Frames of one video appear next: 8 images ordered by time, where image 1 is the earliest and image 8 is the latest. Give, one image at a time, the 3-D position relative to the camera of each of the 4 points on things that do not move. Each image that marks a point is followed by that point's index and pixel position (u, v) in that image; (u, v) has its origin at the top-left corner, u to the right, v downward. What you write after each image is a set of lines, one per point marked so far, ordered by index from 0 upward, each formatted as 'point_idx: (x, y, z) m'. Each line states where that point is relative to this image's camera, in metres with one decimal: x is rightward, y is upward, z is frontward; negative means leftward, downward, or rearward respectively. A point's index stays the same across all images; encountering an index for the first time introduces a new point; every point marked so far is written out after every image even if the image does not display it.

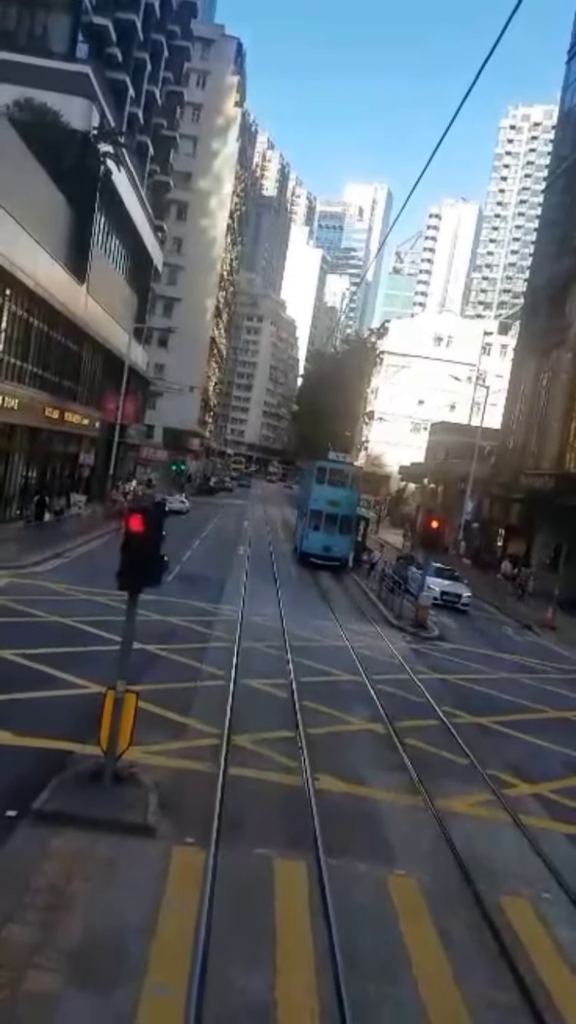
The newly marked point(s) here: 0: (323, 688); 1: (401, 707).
0: (+0.8, -4.0, +17.9) m
1: (+2.5, -4.4, +17.3) m
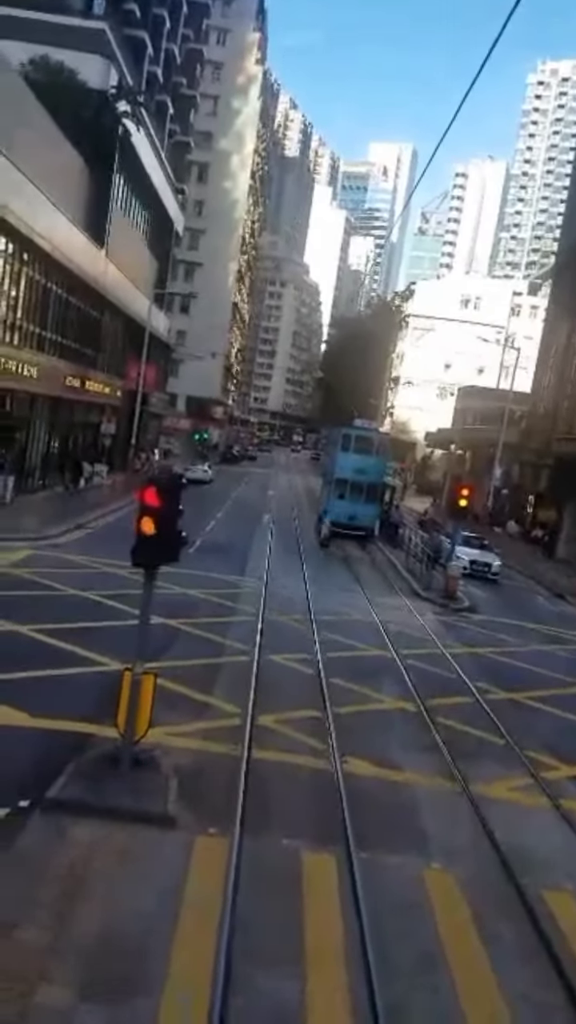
0: (+1.4, -3.4, +17.3) m
1: (+3.1, -3.7, +16.6) m
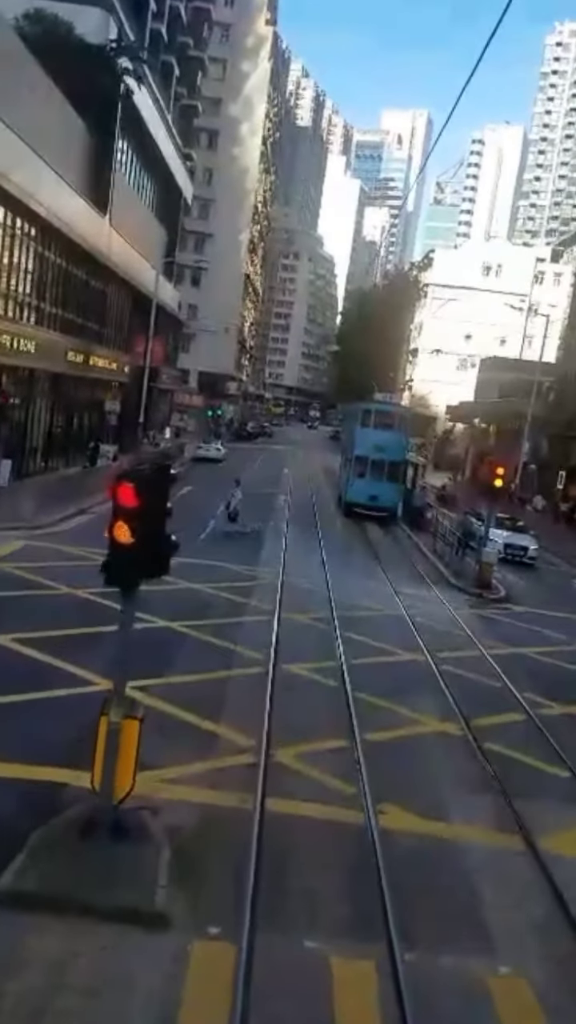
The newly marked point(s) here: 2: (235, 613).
0: (+1.8, -3.1, +15.0) m
1: (+3.4, -3.4, +14.4) m
2: (-1.2, -2.4, +18.0) m
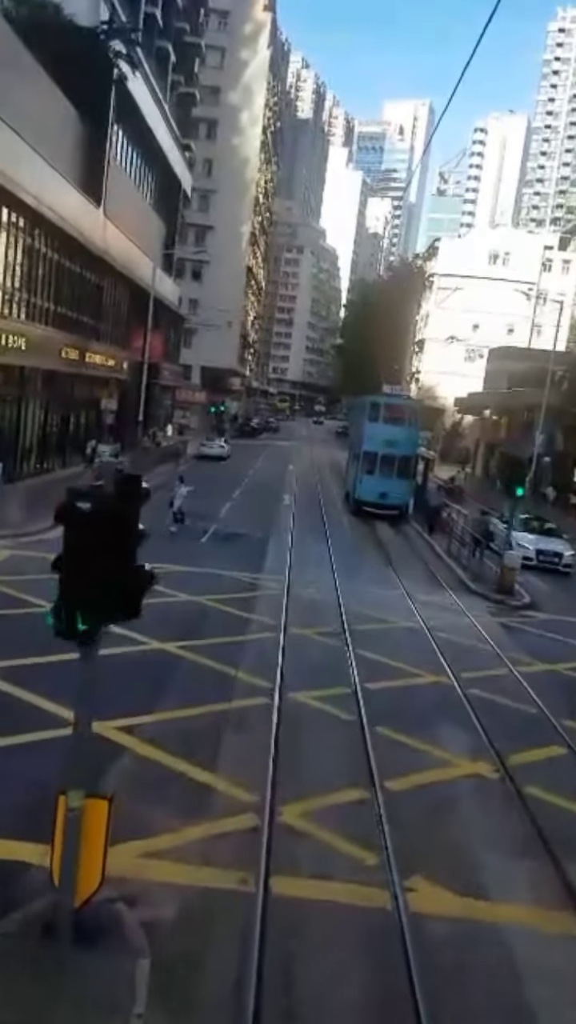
0: (+1.9, -3.2, +13.4) m
1: (+3.6, -3.5, +12.7) m
2: (-1.0, -2.5, +16.3) m
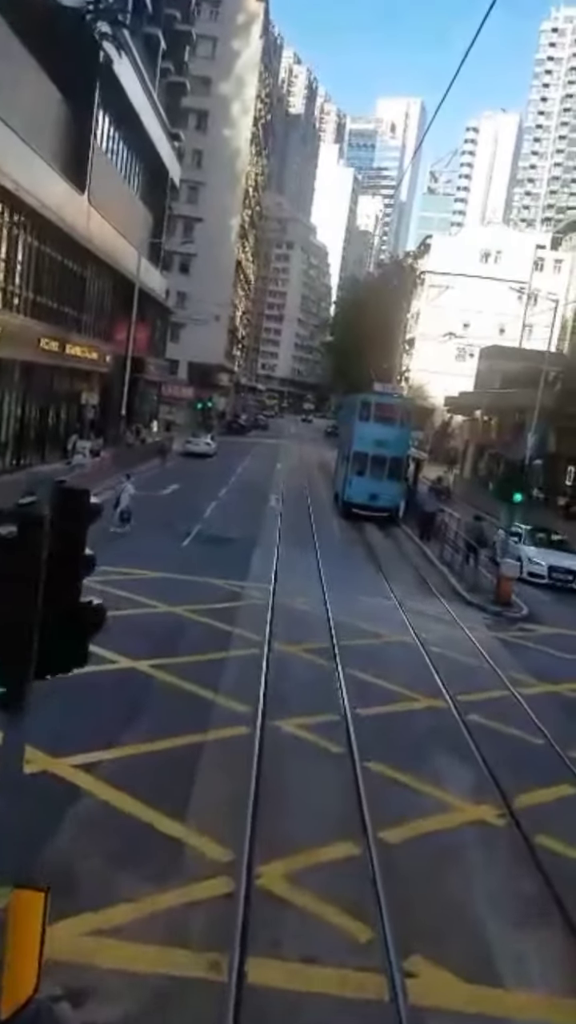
0: (+1.6, -3.4, +12.2) m
1: (+3.3, -3.7, +11.5) m
2: (-1.4, -2.6, +15.1) m
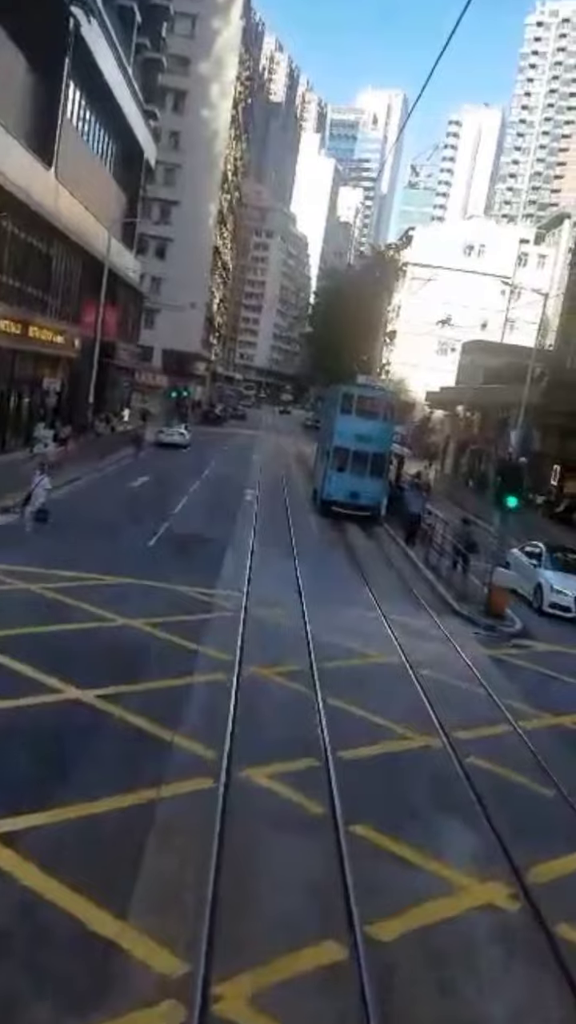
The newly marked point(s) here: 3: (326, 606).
0: (+1.3, -3.5, +10.4) m
1: (+3.0, -3.9, +9.8) m
2: (-1.8, -2.7, +13.2) m
3: (+0.9, -2.3, +18.7) m
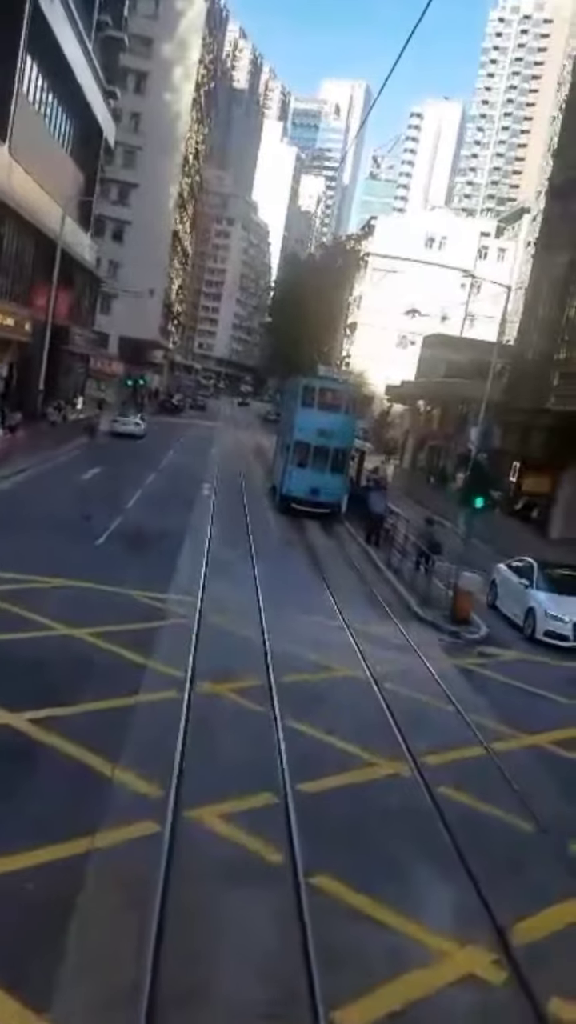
0: (+0.7, -3.6, +9.5) m
1: (+2.4, -4.0, +9.0) m
2: (-2.5, -2.7, +12.1) m
3: (0.0, -2.3, +17.7) m
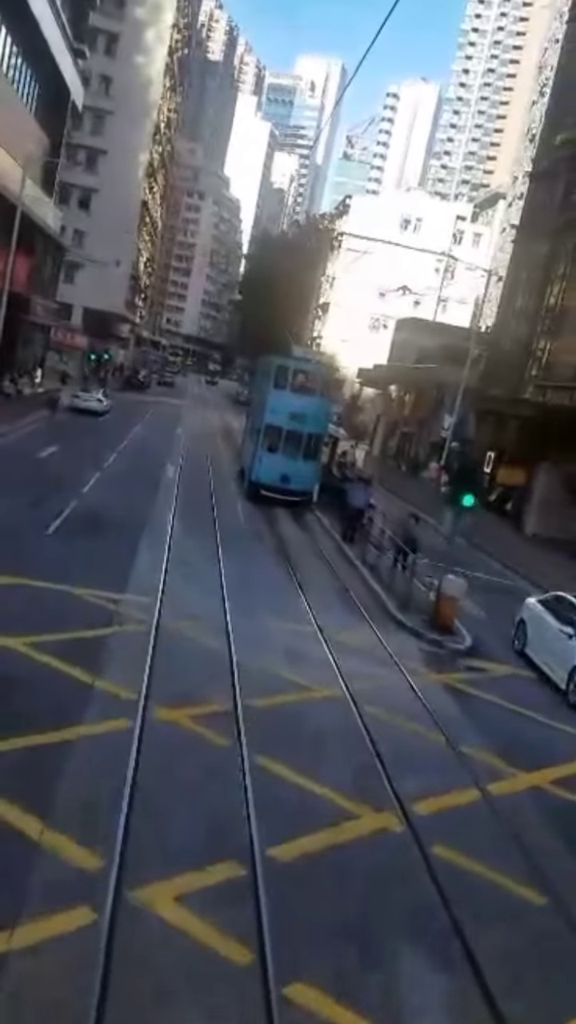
0: (+0.4, -3.7, +7.8) m
1: (+2.1, -4.2, +7.4) m
2: (-2.9, -2.7, +10.3) m
3: (-0.7, -2.2, +16.0) m
